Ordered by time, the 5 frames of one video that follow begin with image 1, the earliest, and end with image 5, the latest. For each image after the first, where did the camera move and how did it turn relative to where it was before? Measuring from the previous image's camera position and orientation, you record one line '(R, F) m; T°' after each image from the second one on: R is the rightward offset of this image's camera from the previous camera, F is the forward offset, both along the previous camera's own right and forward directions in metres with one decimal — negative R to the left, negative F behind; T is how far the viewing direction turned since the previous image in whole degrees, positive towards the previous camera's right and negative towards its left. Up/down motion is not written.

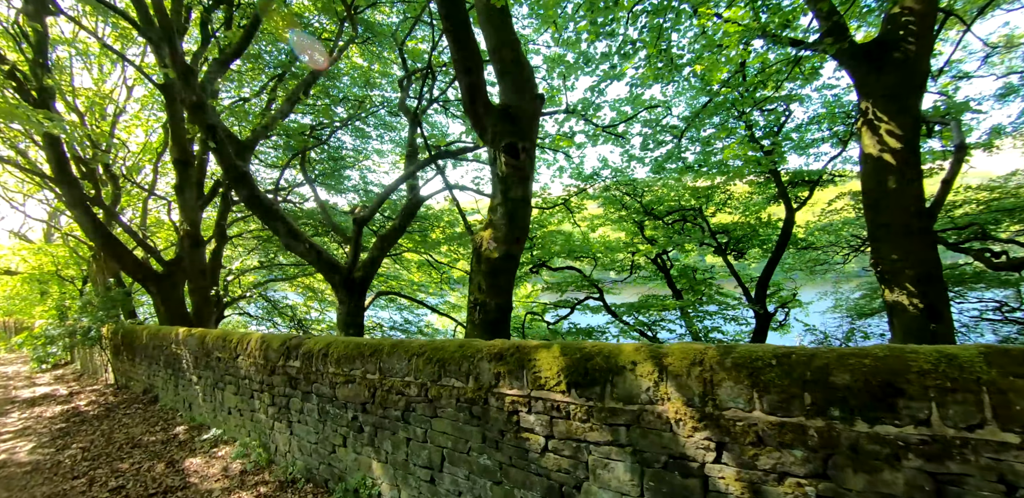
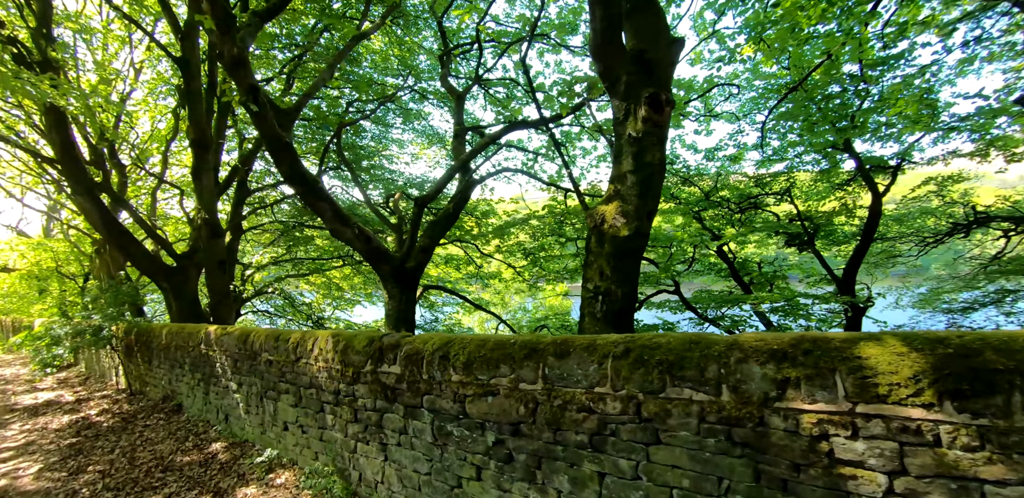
(-0.9, +0.8) m; 0°
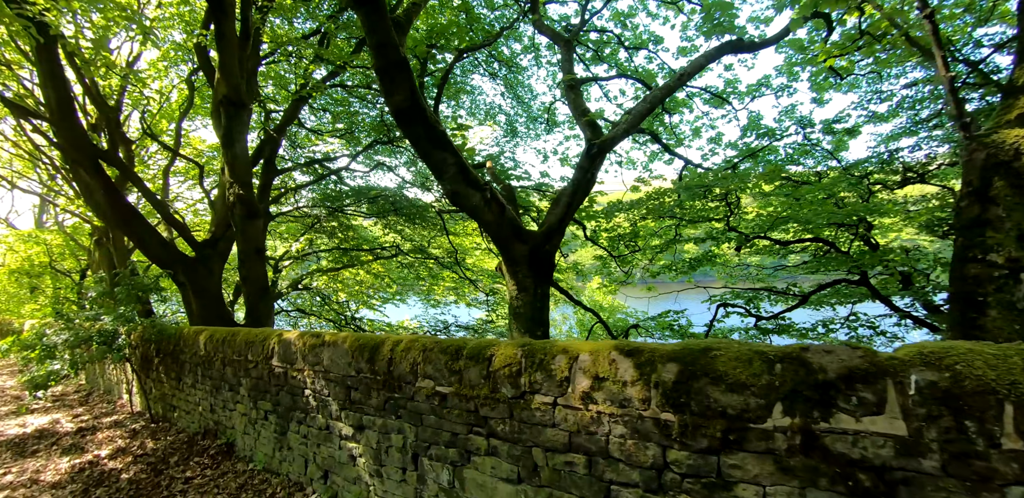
(-1.5, +1.6) m; +1°
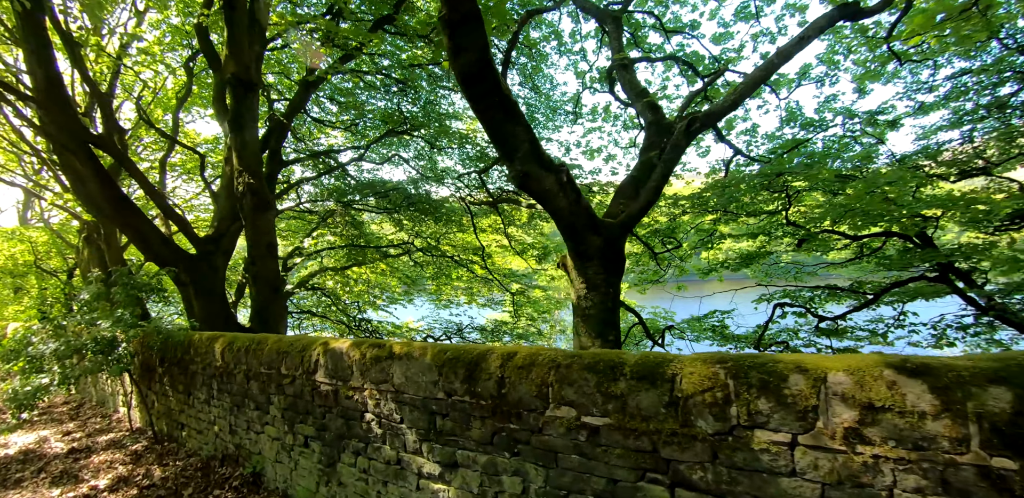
(-0.5, +0.6) m; +1°
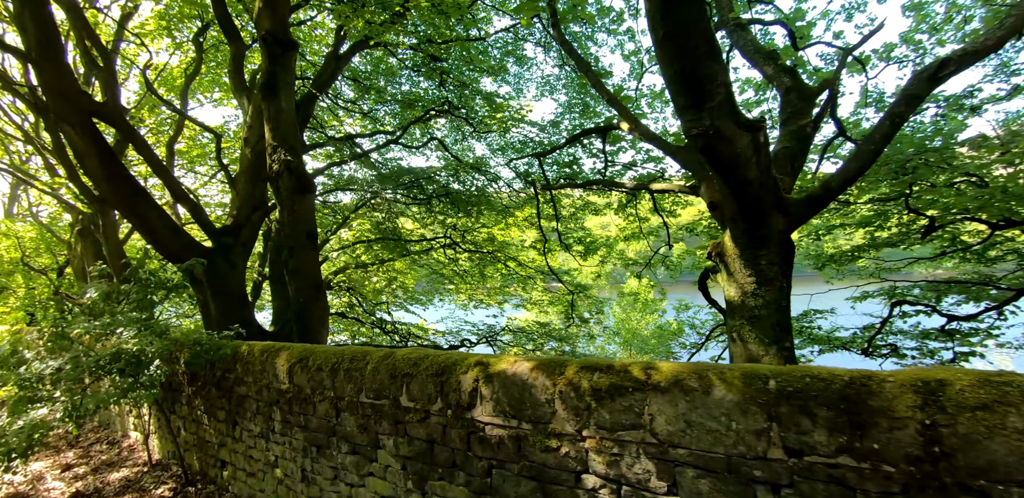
(-0.9, +0.8) m; +1°
